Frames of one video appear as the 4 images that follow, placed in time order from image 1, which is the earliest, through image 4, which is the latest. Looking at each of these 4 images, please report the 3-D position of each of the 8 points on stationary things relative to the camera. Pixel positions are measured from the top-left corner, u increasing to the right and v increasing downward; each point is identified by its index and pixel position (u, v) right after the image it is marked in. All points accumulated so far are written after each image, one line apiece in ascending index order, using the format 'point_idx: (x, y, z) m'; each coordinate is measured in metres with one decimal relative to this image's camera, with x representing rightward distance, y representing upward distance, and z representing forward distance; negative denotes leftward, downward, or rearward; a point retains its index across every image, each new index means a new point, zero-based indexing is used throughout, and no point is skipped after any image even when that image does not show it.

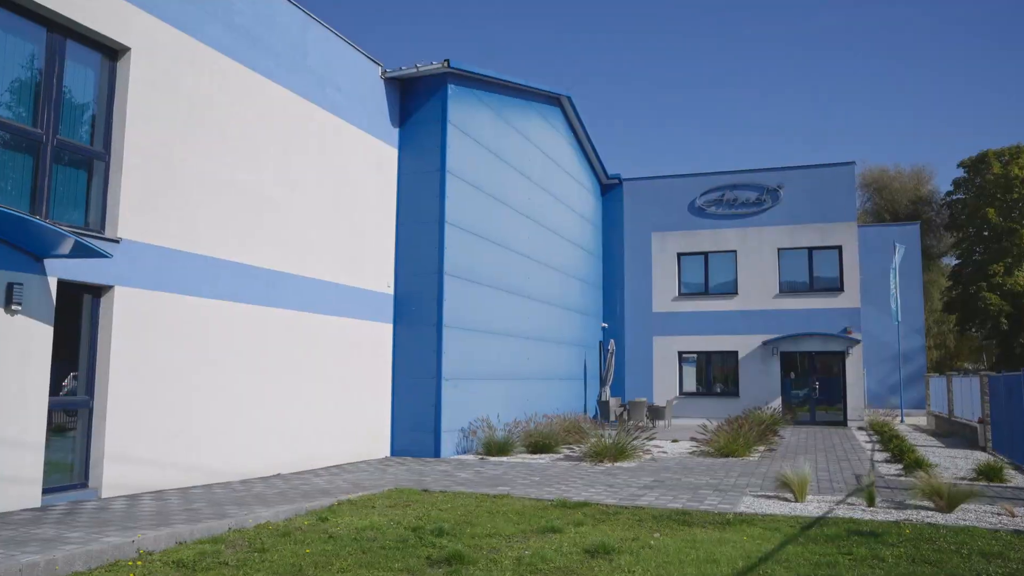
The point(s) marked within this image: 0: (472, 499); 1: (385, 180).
0: (-0.5, -2.5, +9.4) m
1: (-2.3, +2.0, +14.4) m
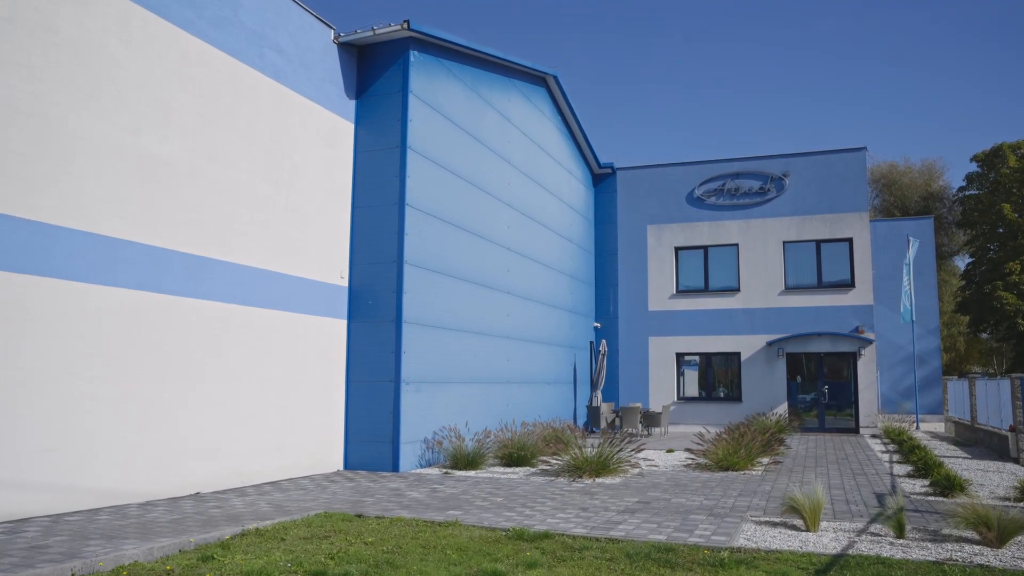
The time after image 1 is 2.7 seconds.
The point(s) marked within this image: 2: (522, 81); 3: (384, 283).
0: (-1.0, -2.3, +7.7) m
1: (-2.8, +2.1, +12.7) m
2: (+0.2, +4.7, +17.9) m
3: (-2.0, +0.1, +12.6) m
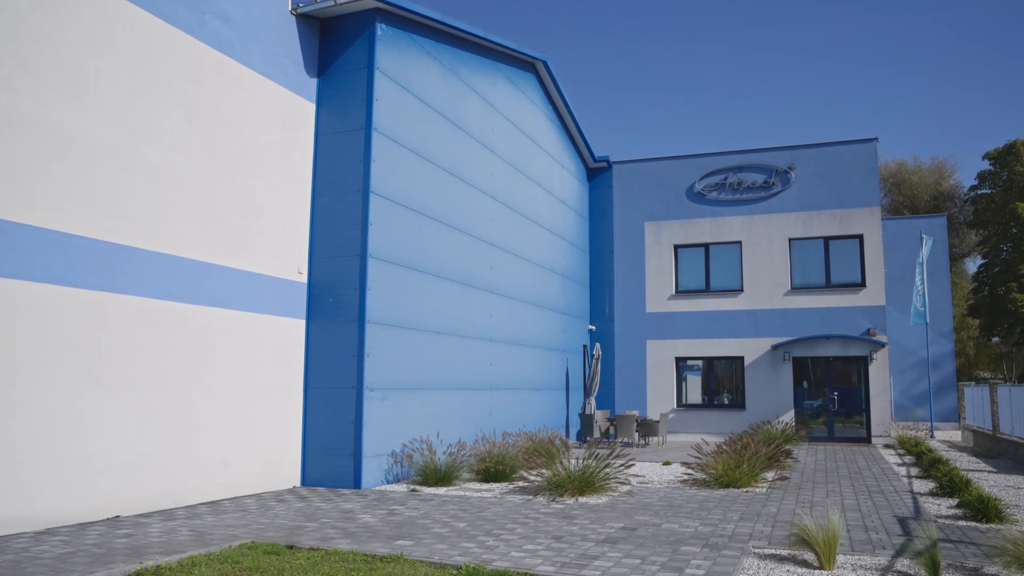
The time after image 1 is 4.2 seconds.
0: (-1.4, -2.2, +6.4) m
1: (-3.2, +2.1, +11.5) m
2: (-0.1, +4.7, +16.7) m
3: (-2.4, +0.1, +11.3) m
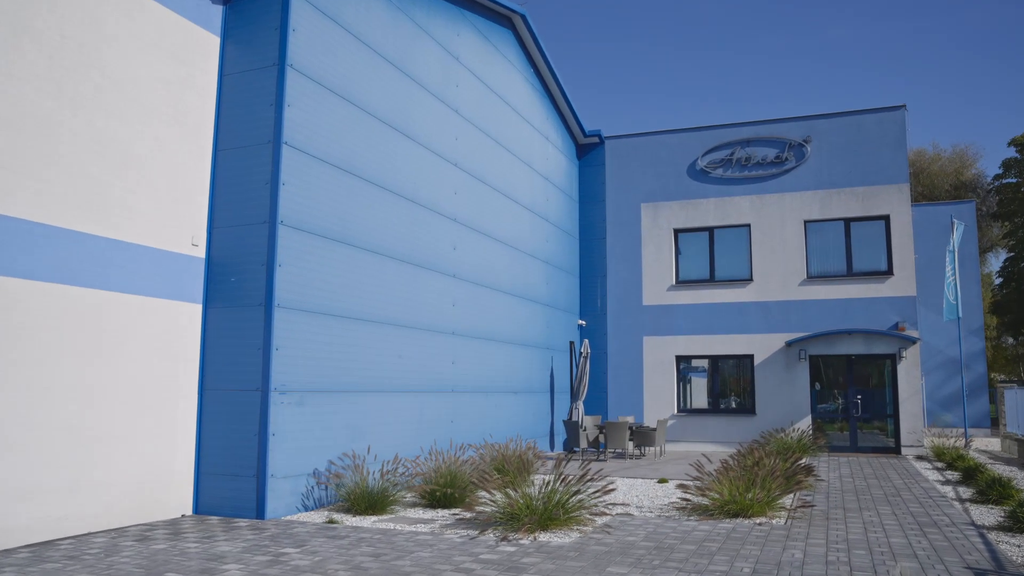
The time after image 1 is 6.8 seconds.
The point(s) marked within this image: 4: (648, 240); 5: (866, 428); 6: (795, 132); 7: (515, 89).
0: (-2.0, -1.9, +4.1) m
1: (-3.7, +2.4, +9.2) m
2: (-0.6, +5.0, +14.3) m
3: (-3.0, +0.4, +9.0) m
4: (+3.3, +1.1, +18.9) m
5: (+7.7, -3.0, +17.1) m
6: (+6.5, +3.6, +18.3) m
7: (+0.1, +4.0, +15.8) m
